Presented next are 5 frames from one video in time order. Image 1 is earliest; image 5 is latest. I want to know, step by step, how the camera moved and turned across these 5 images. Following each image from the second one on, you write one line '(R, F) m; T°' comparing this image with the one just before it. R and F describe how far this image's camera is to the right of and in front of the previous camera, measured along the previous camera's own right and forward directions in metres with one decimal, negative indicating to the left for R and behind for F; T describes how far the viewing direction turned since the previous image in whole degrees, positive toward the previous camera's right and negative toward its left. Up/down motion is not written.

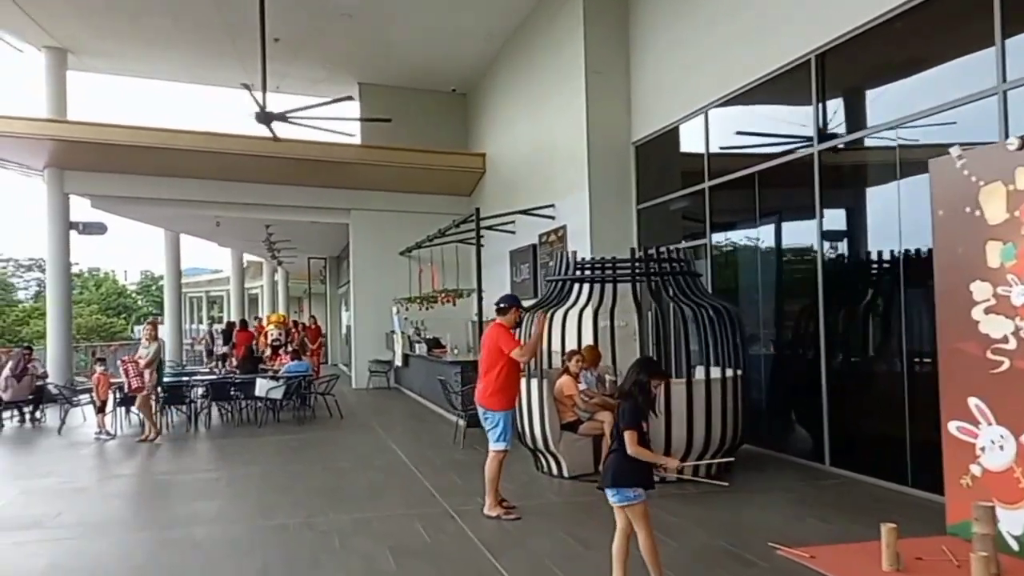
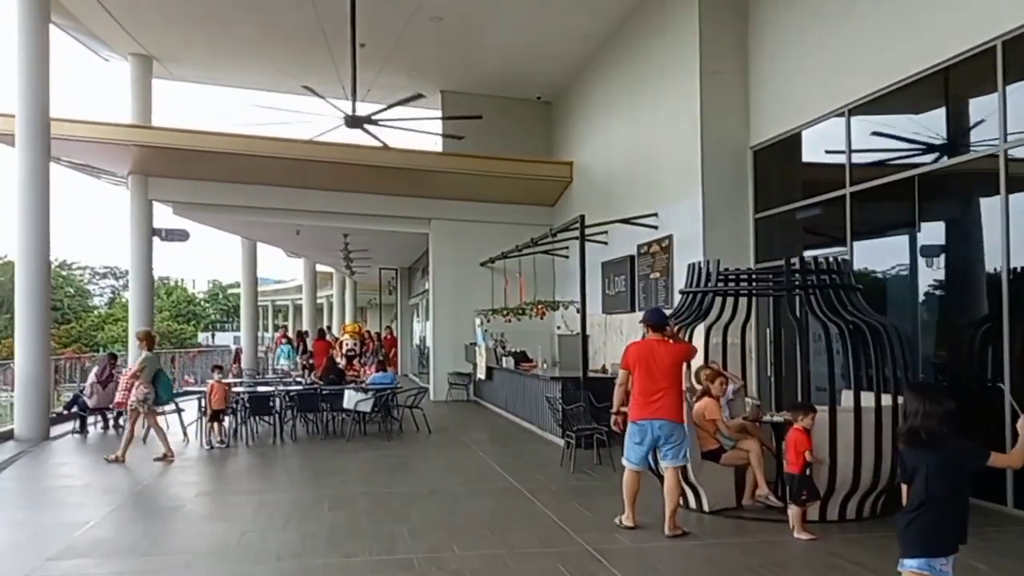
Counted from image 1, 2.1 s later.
(-0.5, +0.5) m; -3°
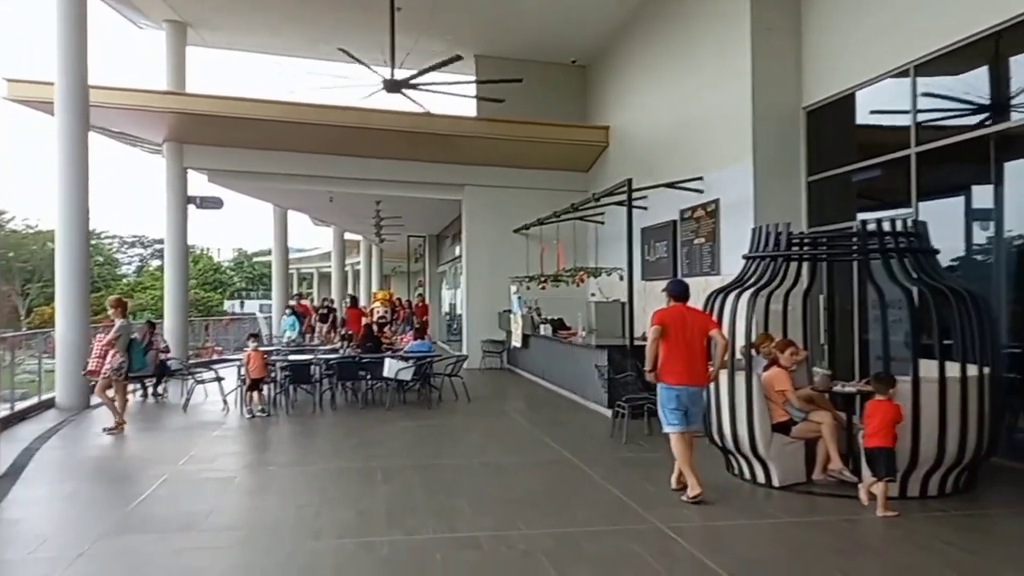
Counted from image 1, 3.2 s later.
(-0.2, +0.2) m; -1°
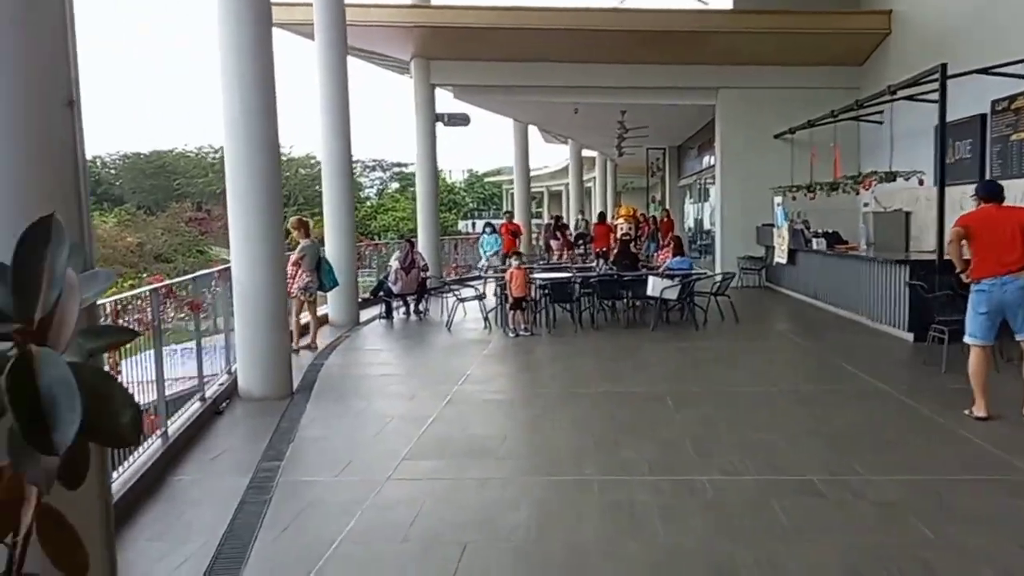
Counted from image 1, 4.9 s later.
(-0.4, +0.5) m; -14°
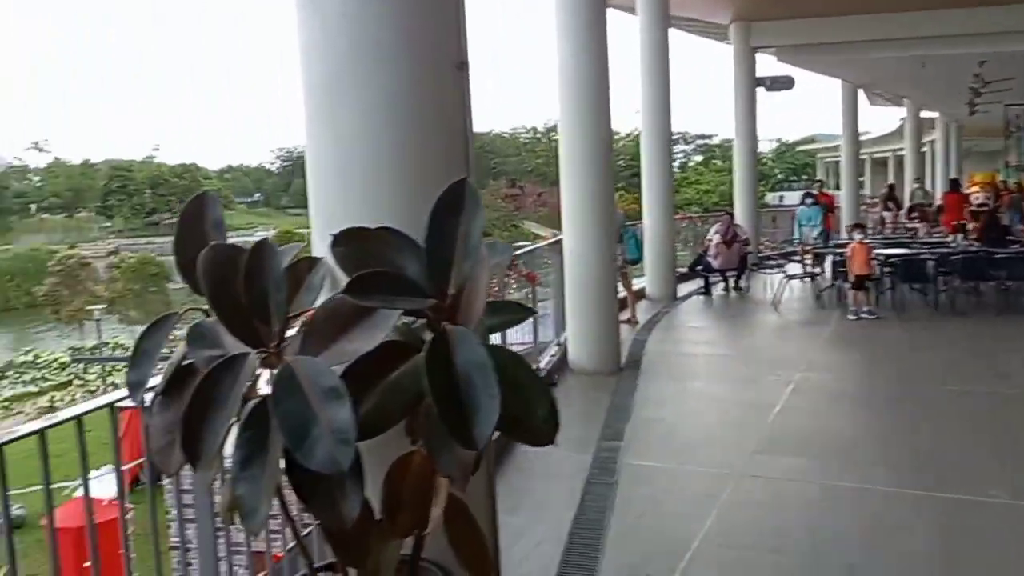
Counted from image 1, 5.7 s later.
(-0.4, +0.1) m; -18°
